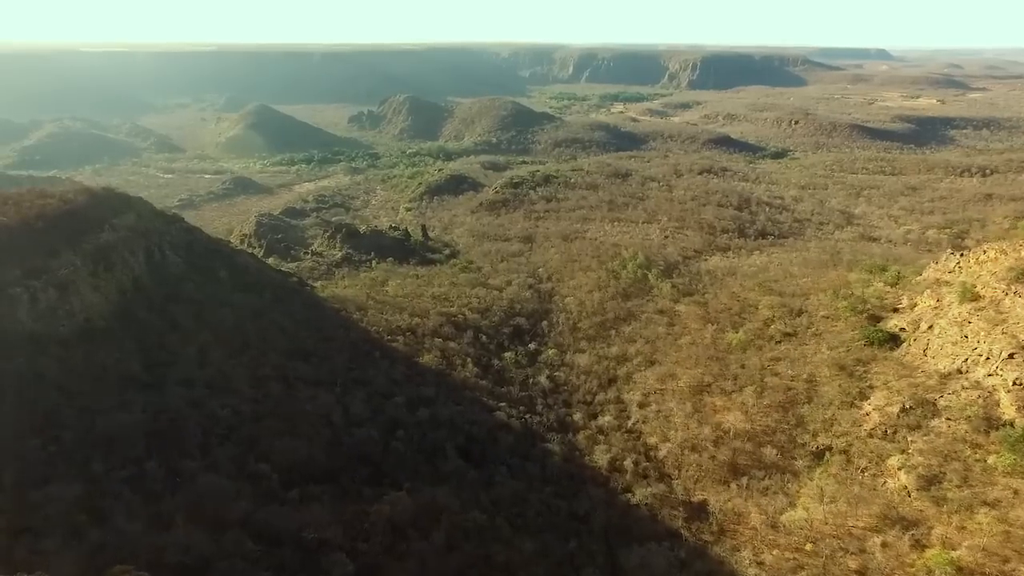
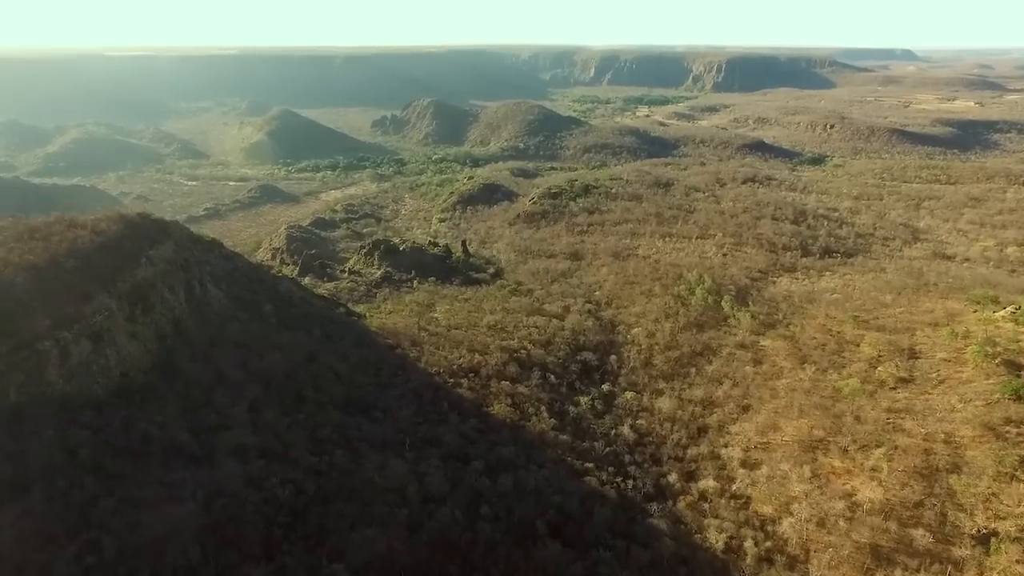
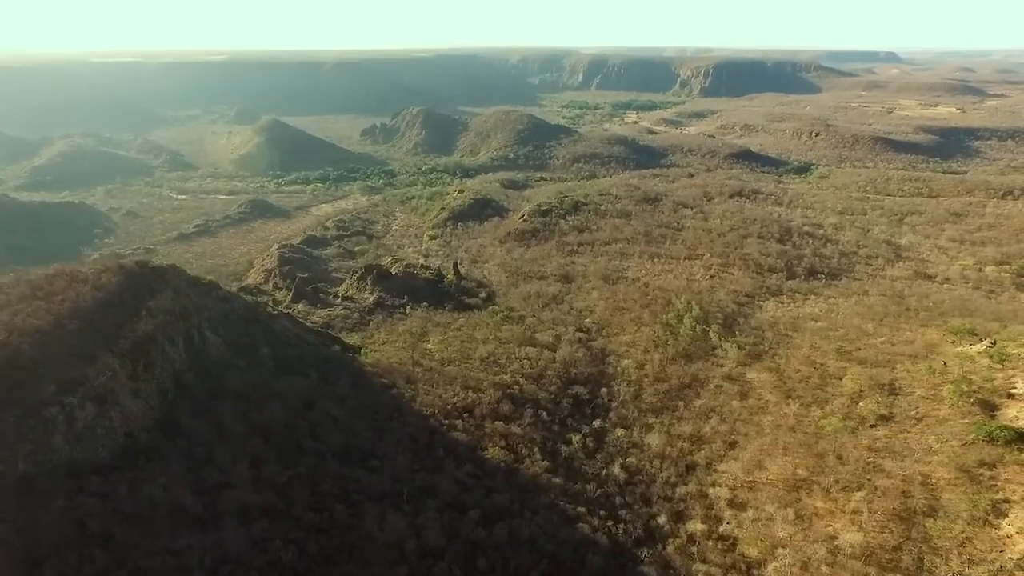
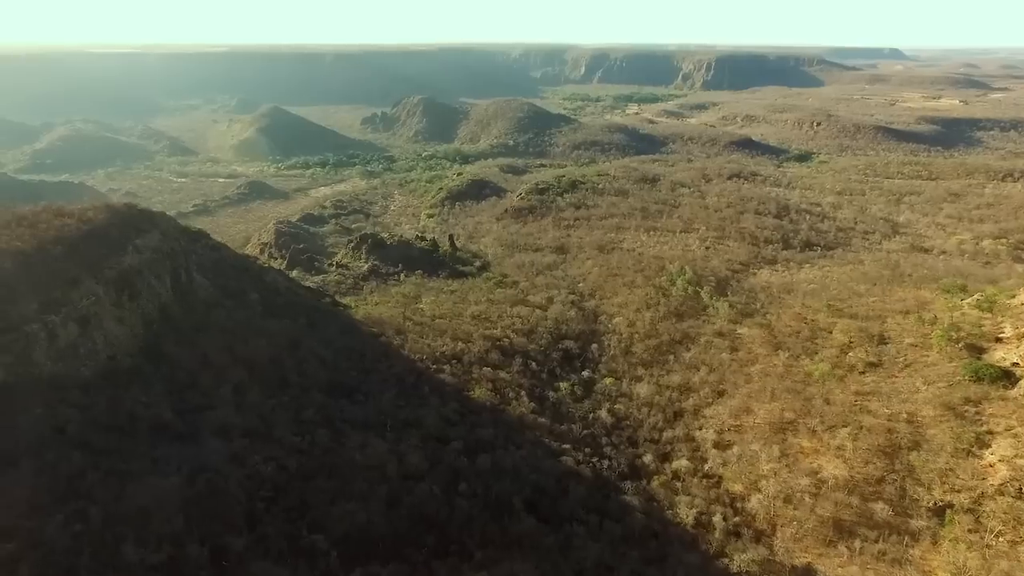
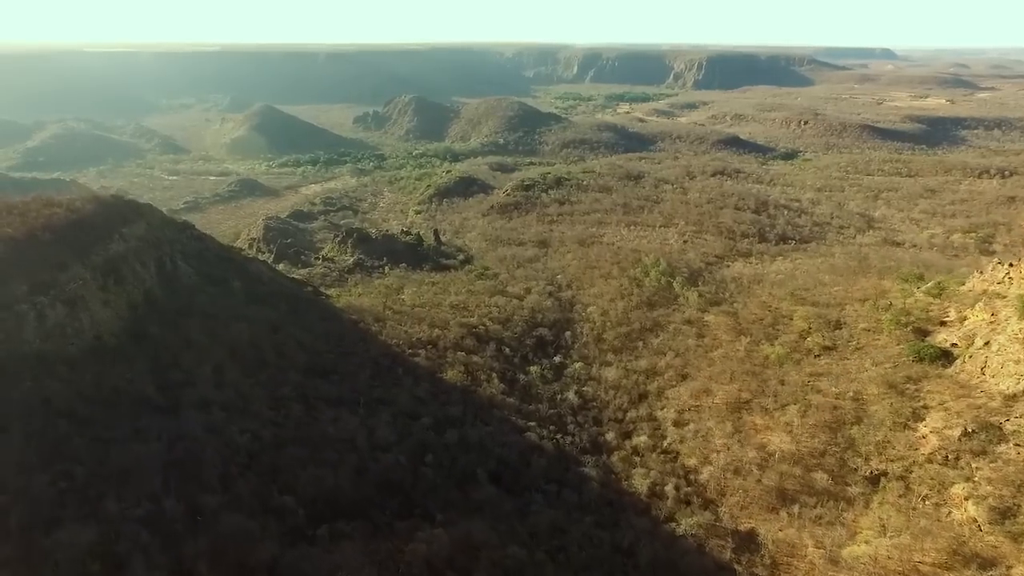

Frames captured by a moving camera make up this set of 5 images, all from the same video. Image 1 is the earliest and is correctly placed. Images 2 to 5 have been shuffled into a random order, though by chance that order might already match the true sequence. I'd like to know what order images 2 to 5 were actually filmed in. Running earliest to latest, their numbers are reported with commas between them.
5, 4, 2, 3
